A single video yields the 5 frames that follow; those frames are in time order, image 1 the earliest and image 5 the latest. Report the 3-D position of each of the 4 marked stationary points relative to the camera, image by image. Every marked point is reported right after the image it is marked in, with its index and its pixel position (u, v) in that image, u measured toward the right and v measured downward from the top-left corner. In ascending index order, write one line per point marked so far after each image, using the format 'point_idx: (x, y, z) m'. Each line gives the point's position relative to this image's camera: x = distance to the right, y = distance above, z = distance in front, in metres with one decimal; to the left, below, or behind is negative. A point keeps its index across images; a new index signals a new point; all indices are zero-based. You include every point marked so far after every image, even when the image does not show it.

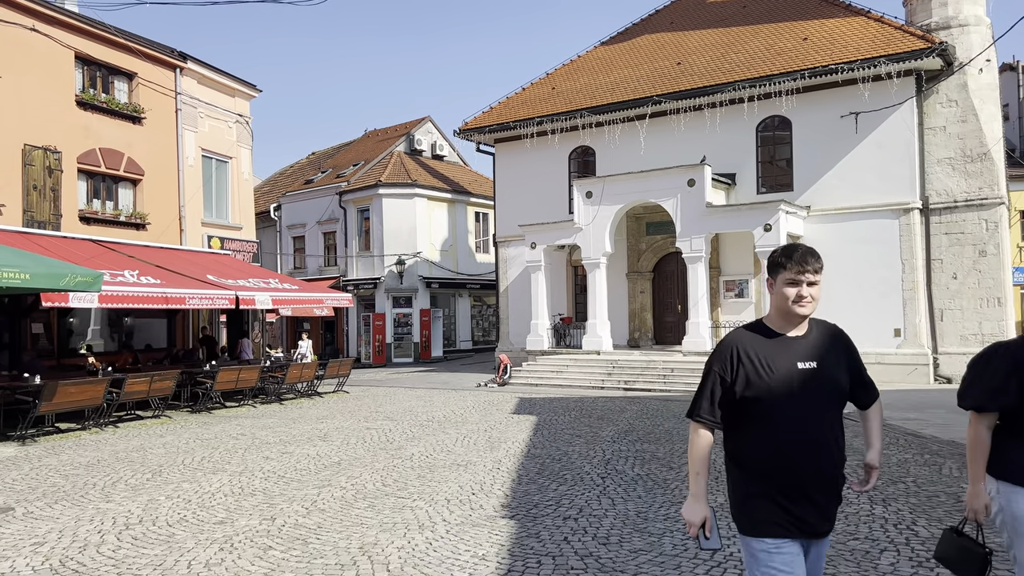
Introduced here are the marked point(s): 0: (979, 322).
0: (+11.5, -0.8, +19.6) m
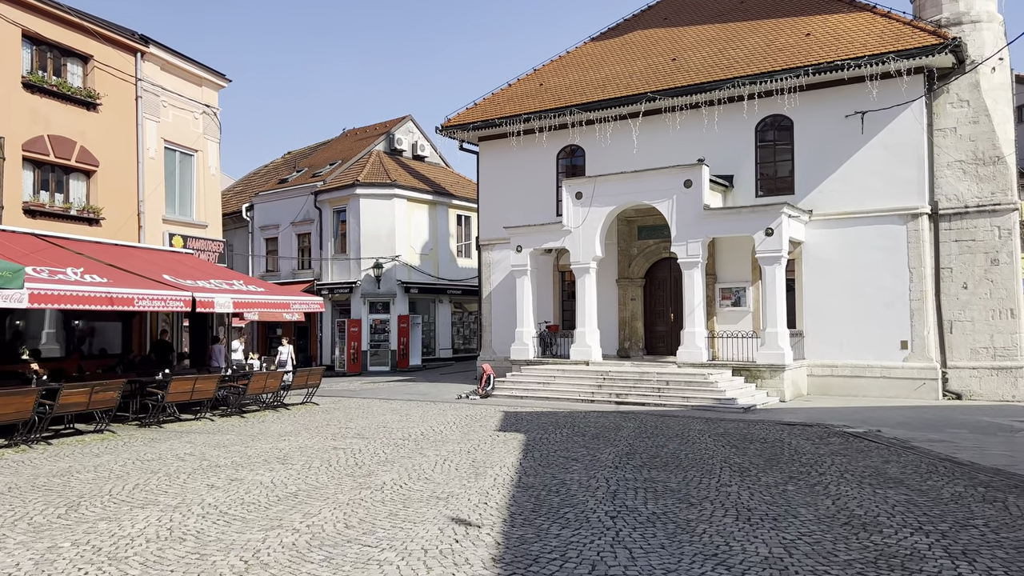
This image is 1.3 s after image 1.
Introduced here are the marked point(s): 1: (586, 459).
0: (+11.2, -1.1, +18.6) m
1: (+0.9, -2.1, +9.9) m
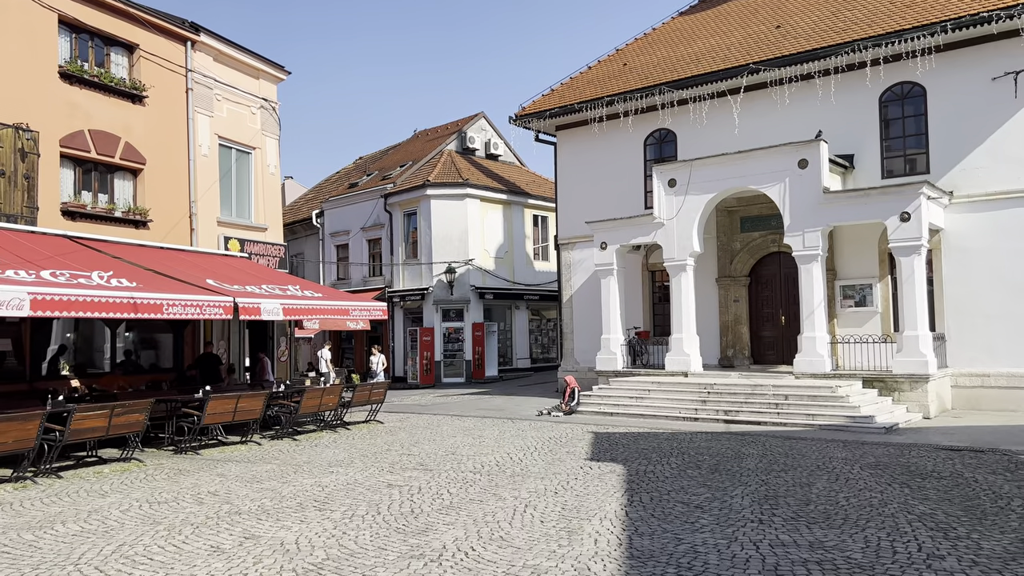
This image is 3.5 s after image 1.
0: (+12.9, -0.9, +15.1) m
1: (+1.9, -2.0, +7.4) m
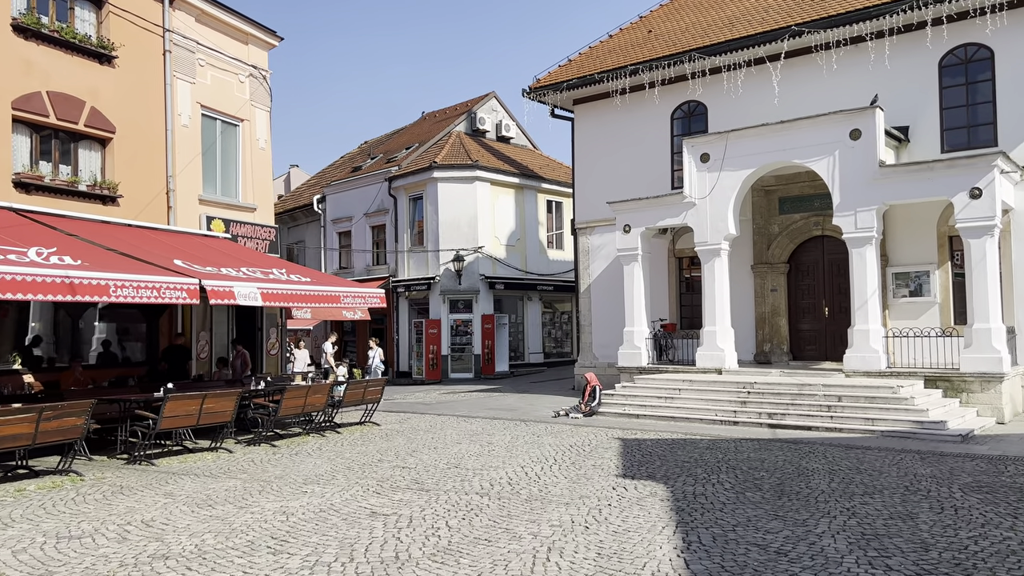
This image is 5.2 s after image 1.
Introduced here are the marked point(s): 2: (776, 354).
0: (+13.1, -0.7, +13.0) m
1: (+2.0, -1.8, +5.5) m
2: (+5.9, -1.5, +17.7) m
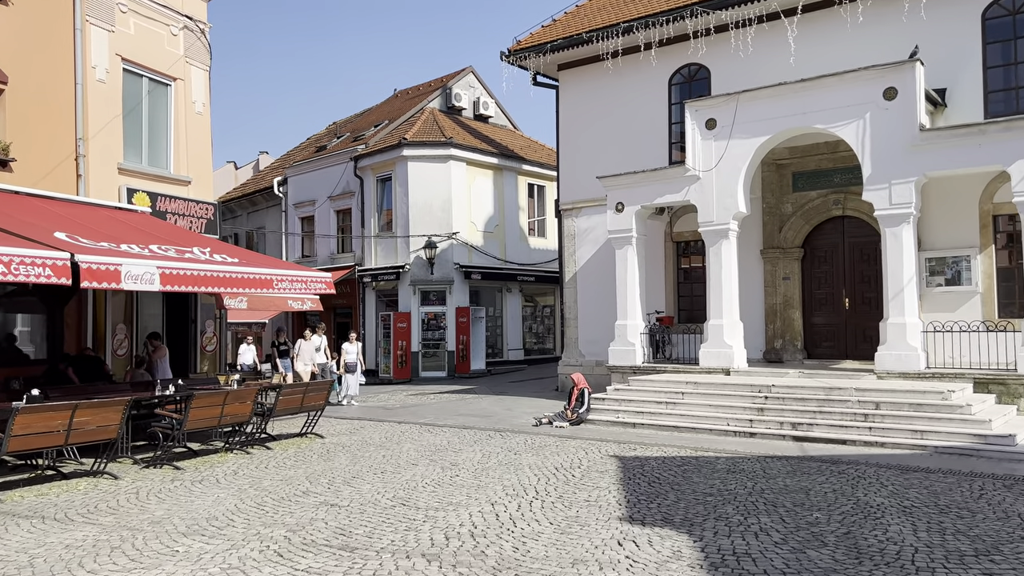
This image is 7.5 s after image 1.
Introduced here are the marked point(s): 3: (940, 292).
0: (+12.8, -0.5, +10.9) m
1: (+1.8, -1.6, +3.2) m
2: (+5.4, -1.2, +15.4) m
3: (+7.5, 0.0, +13.8) m
